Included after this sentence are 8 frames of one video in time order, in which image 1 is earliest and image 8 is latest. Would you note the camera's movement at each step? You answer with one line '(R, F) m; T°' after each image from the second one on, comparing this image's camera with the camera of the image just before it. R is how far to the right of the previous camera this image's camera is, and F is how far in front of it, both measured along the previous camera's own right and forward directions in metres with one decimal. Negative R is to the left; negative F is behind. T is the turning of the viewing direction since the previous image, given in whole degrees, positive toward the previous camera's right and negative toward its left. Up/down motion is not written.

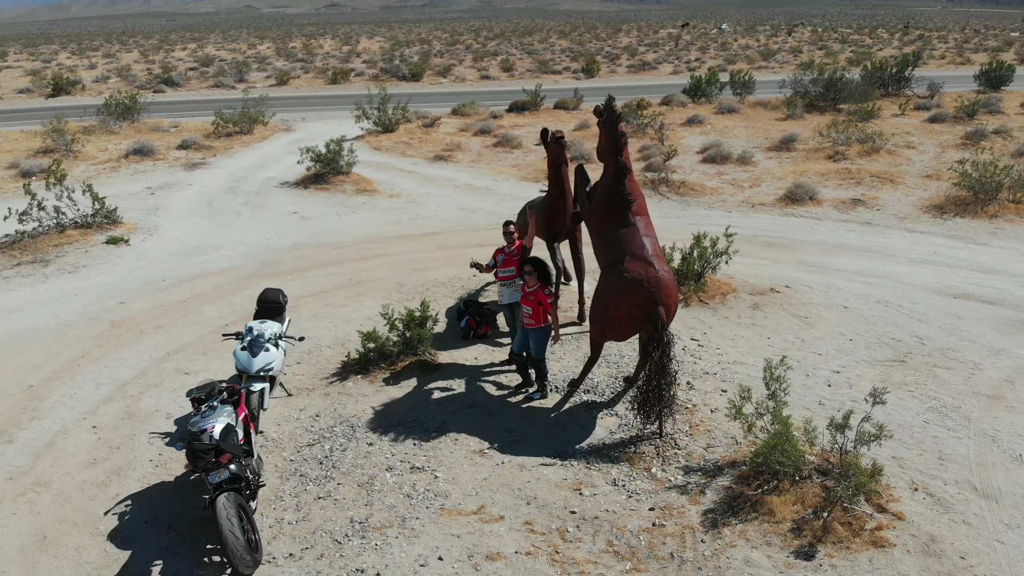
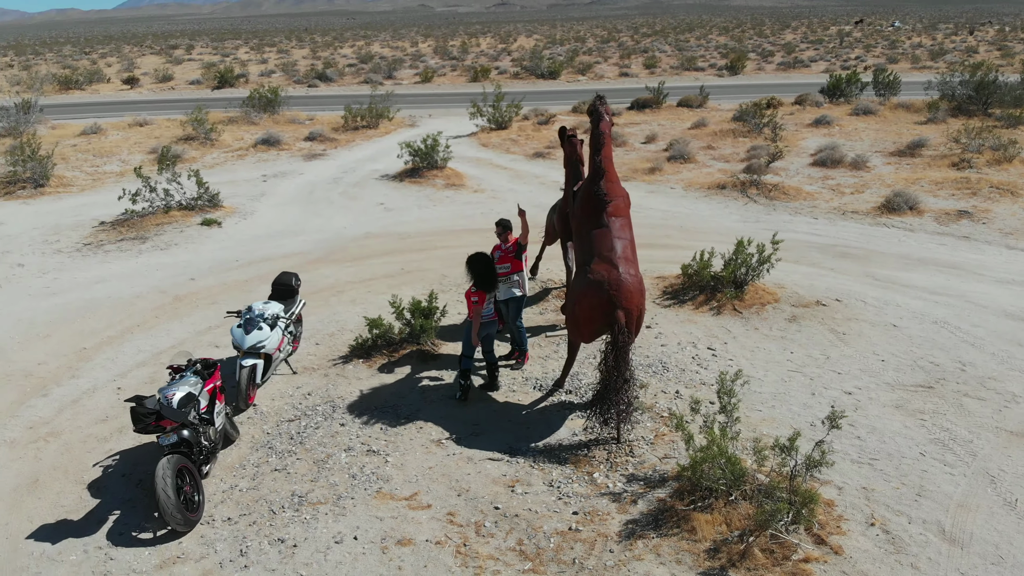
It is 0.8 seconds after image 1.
(+1.5, +0.1) m; -11°
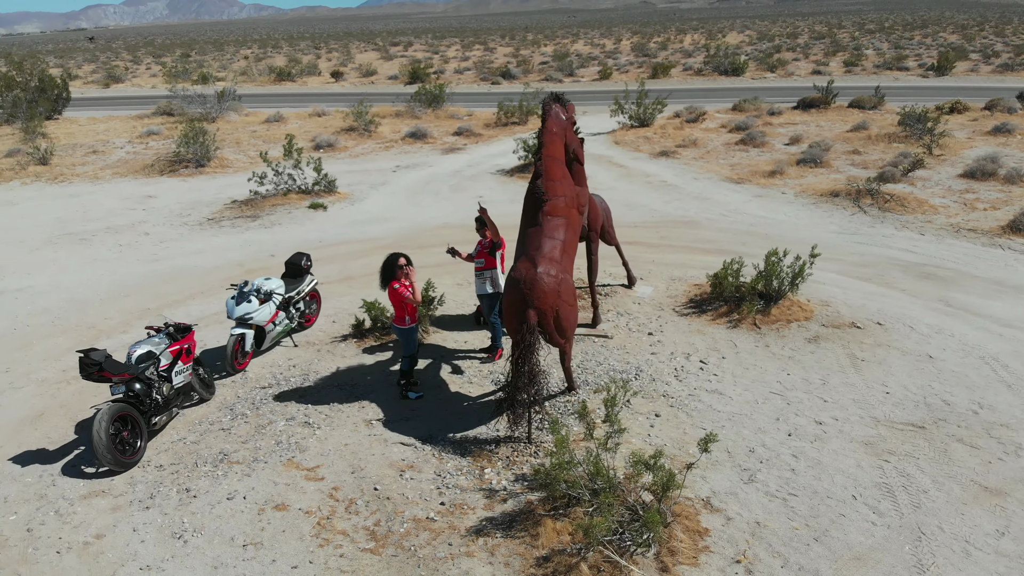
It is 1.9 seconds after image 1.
(+2.2, +0.2) m; -15°
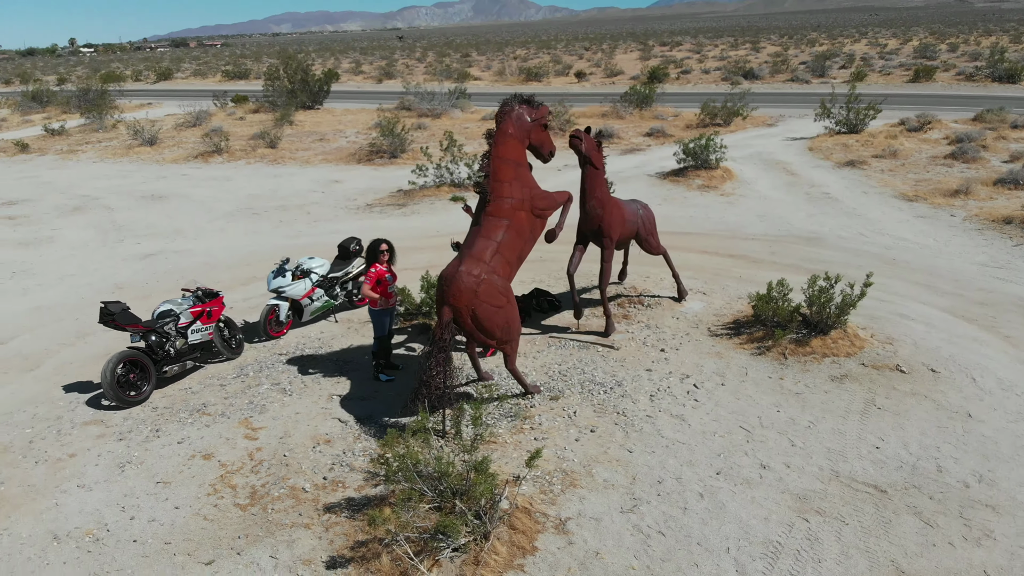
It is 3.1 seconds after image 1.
(+2.5, +0.4) m; -19°
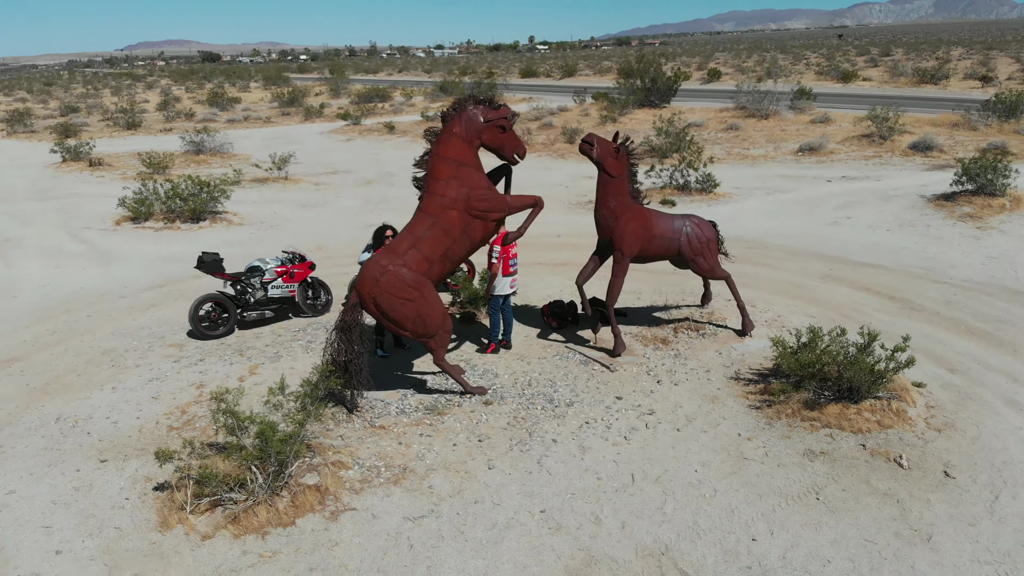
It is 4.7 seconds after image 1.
(+3.6, +1.0) m; -28°
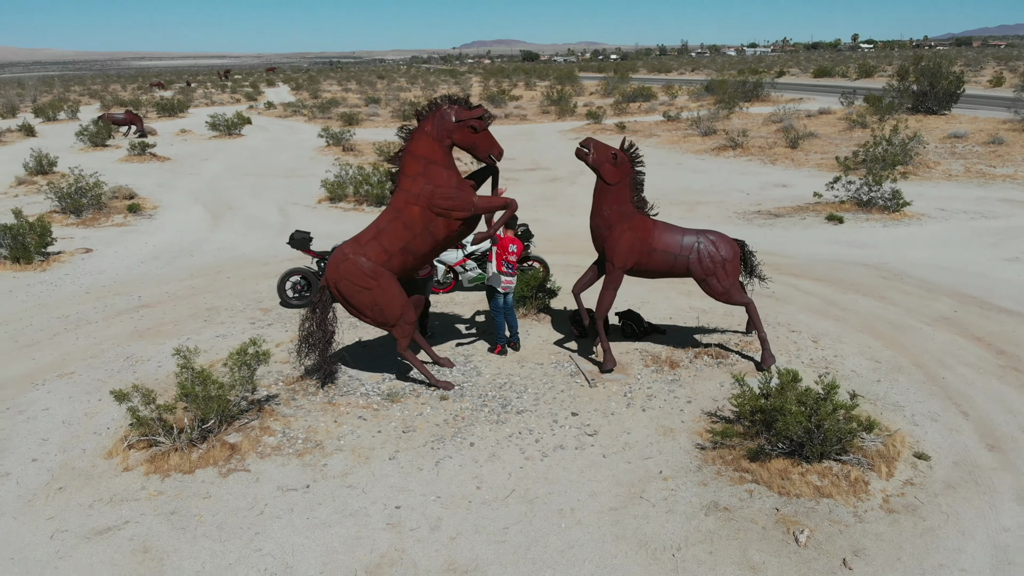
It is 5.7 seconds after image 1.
(+2.7, +0.5) m; -21°
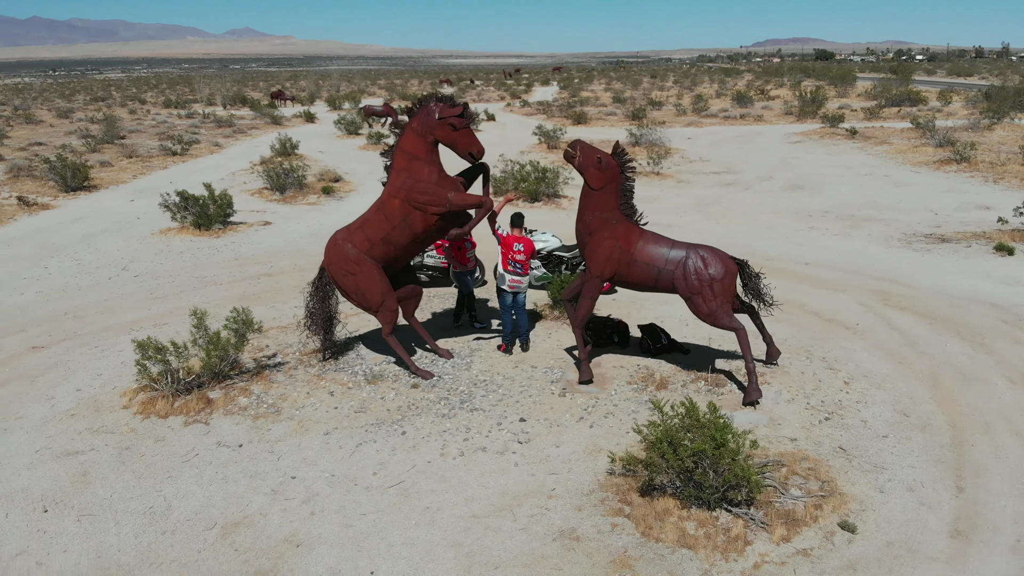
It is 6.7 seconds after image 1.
(+2.4, +0.4) m; -19°
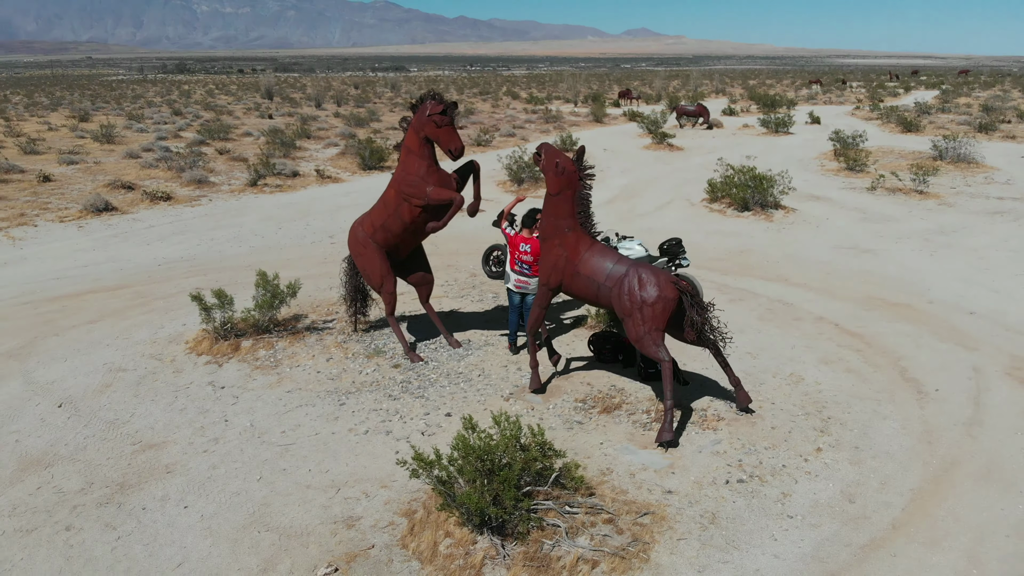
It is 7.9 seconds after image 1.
(+3.2, +0.8) m; -26°
